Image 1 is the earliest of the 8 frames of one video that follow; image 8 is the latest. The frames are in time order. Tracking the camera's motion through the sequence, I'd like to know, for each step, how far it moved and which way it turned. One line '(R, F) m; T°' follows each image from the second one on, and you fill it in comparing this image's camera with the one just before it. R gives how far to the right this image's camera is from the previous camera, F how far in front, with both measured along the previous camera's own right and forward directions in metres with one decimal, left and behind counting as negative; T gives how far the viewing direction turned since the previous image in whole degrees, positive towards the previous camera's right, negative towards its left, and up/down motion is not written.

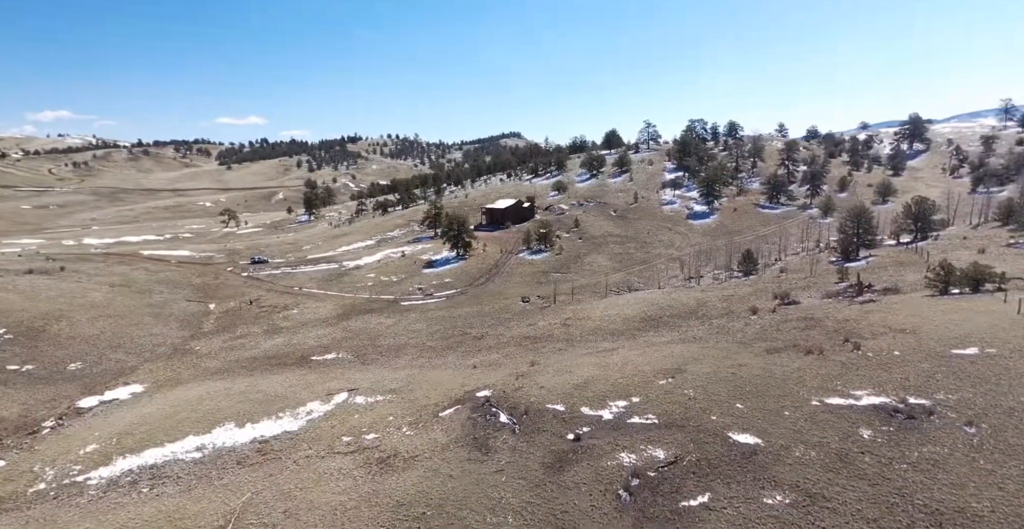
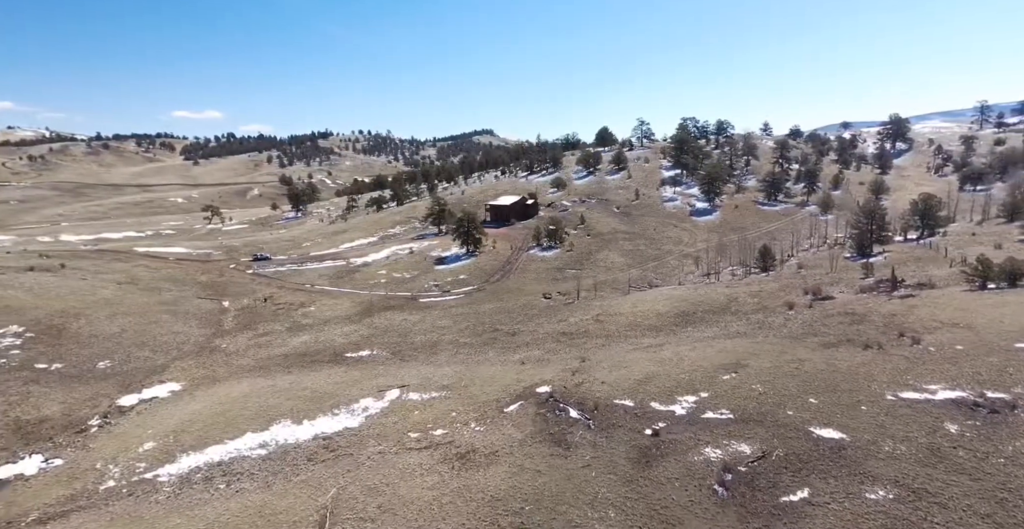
(-3.5, +0.4) m; +1°
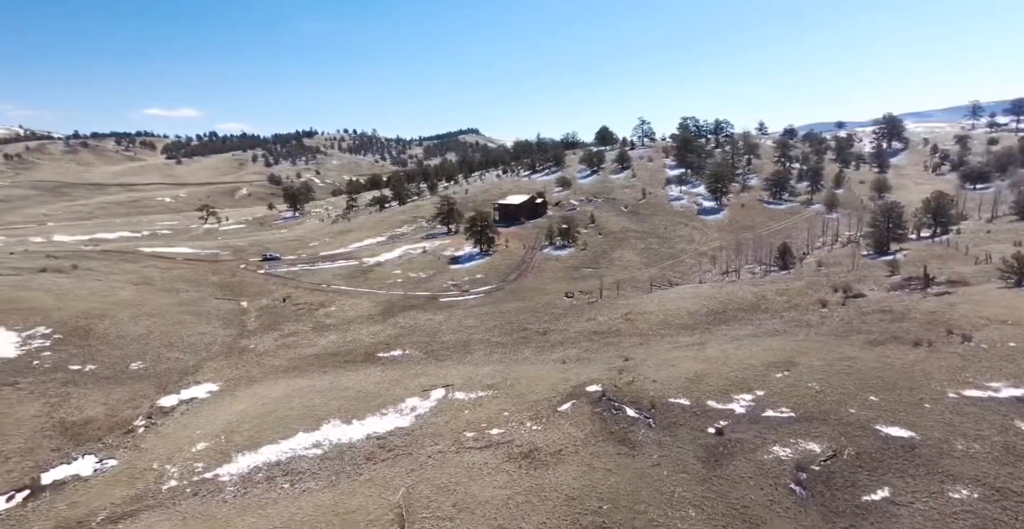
(-2.5, +0.1) m; 0°
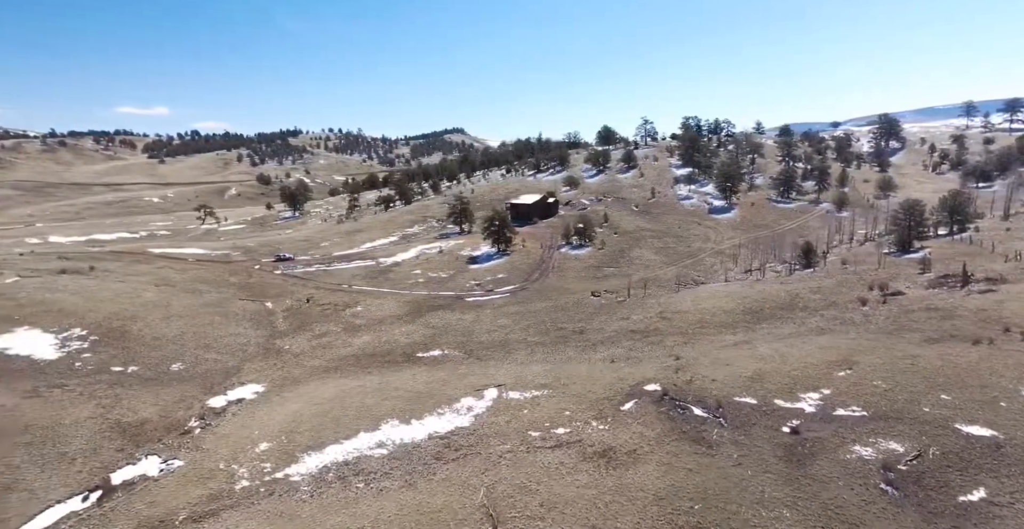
(-2.8, +0.1) m; 0°
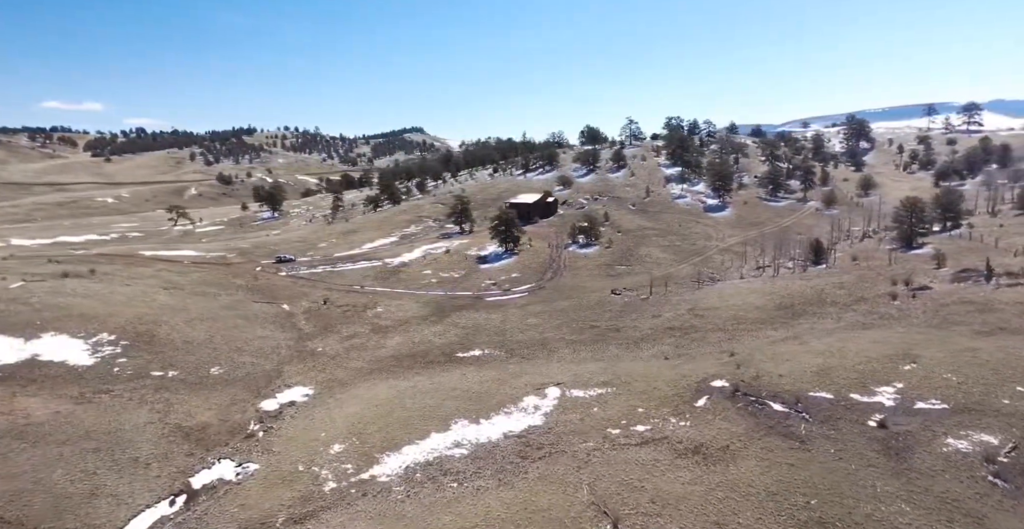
(-4.1, +0.1) m; +1°
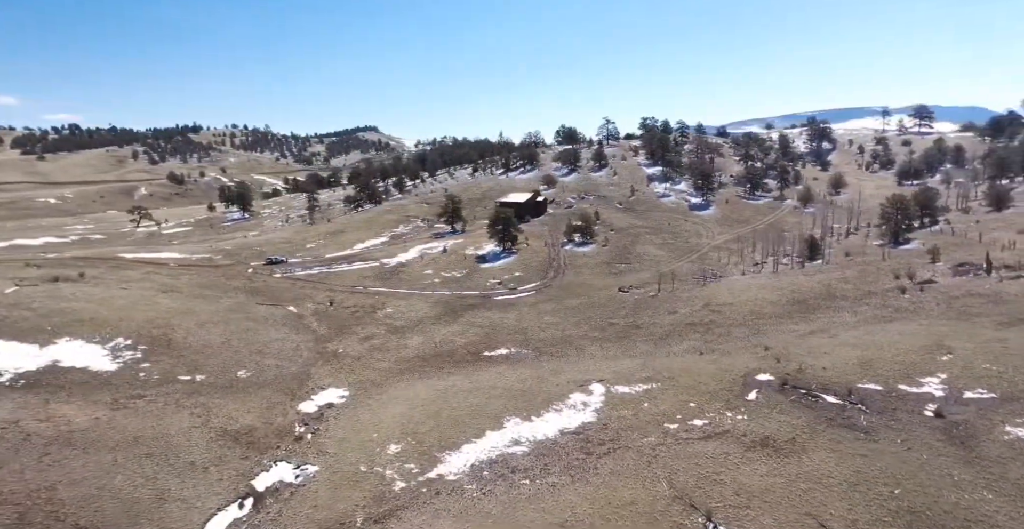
(-3.5, -0.1) m; +2°
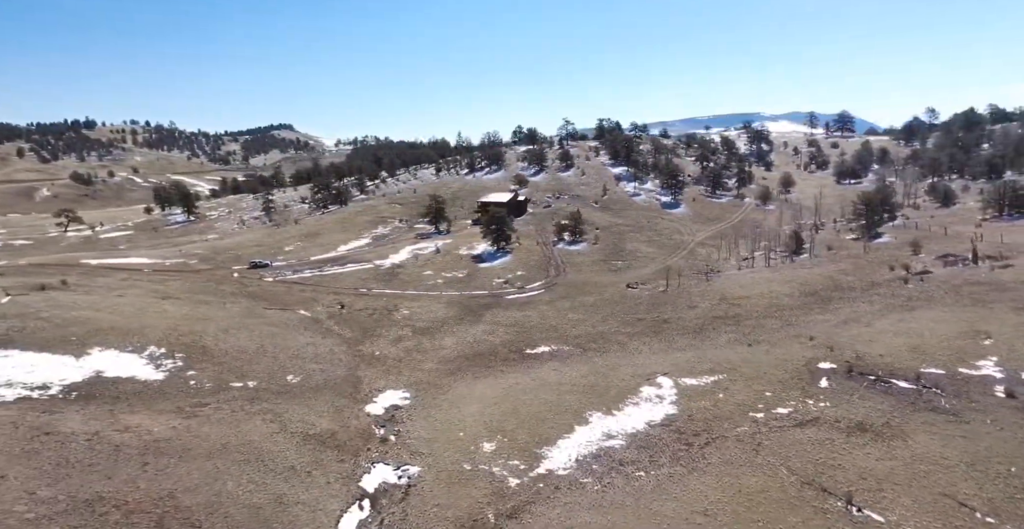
(-6.0, -0.5) m; +3°
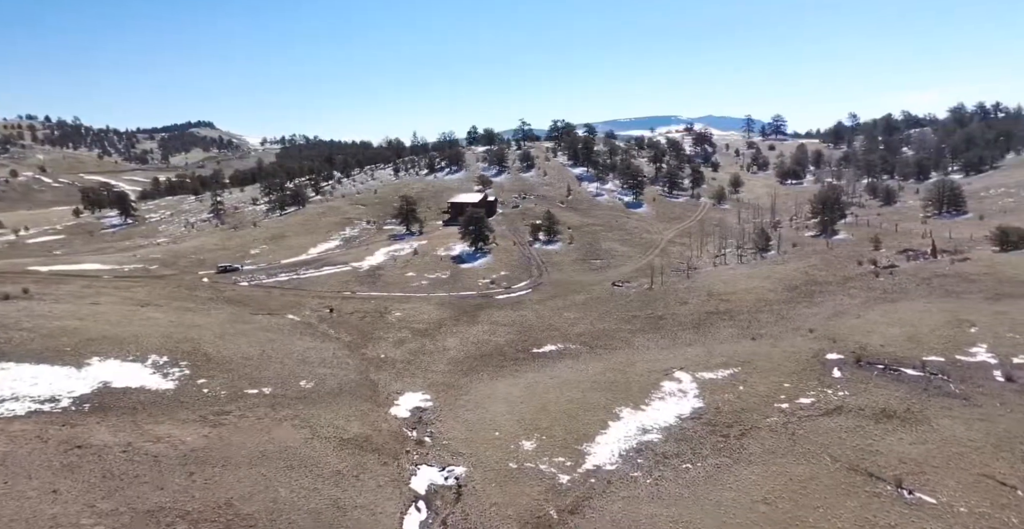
(-3.7, -0.5) m; +4°
